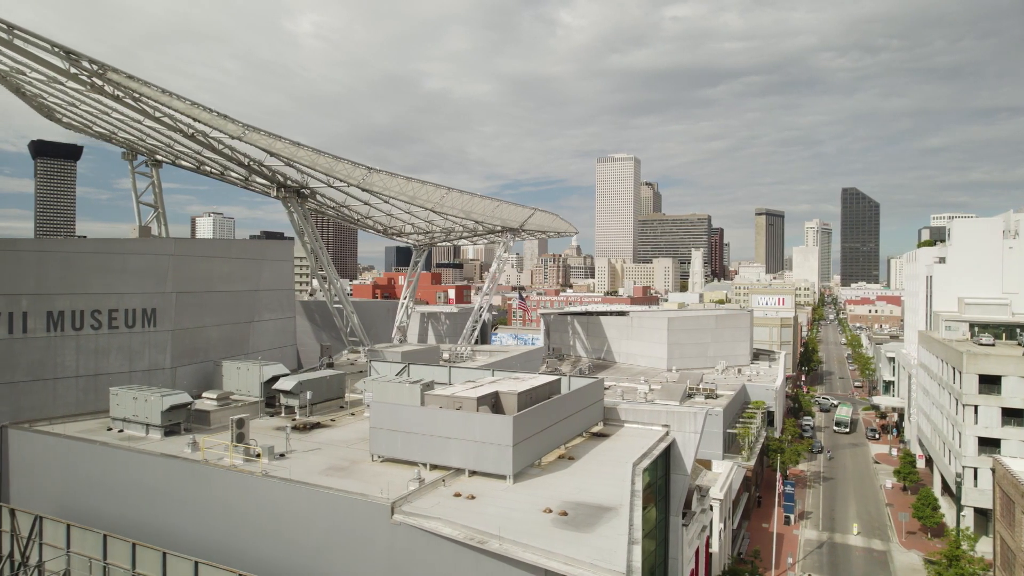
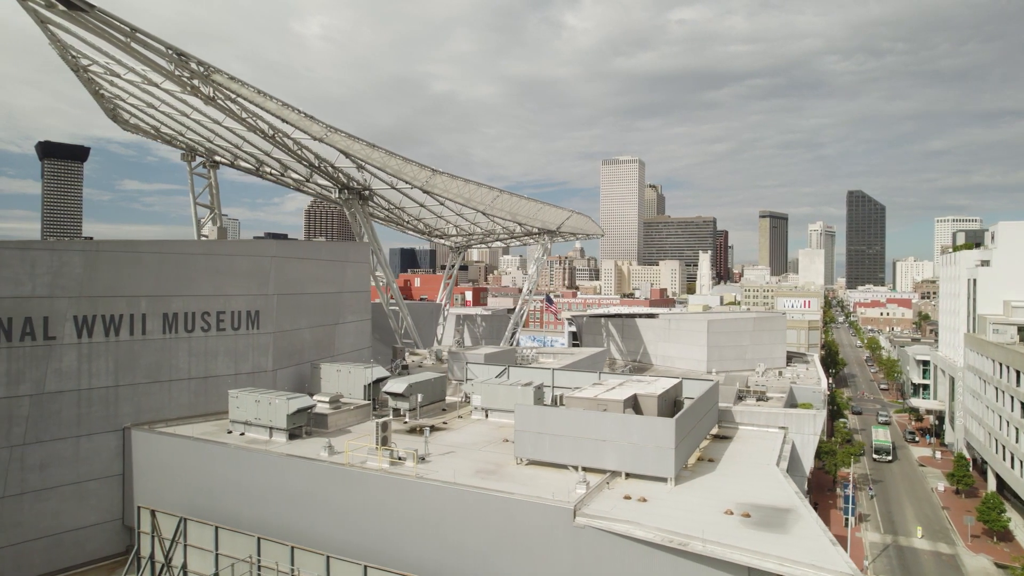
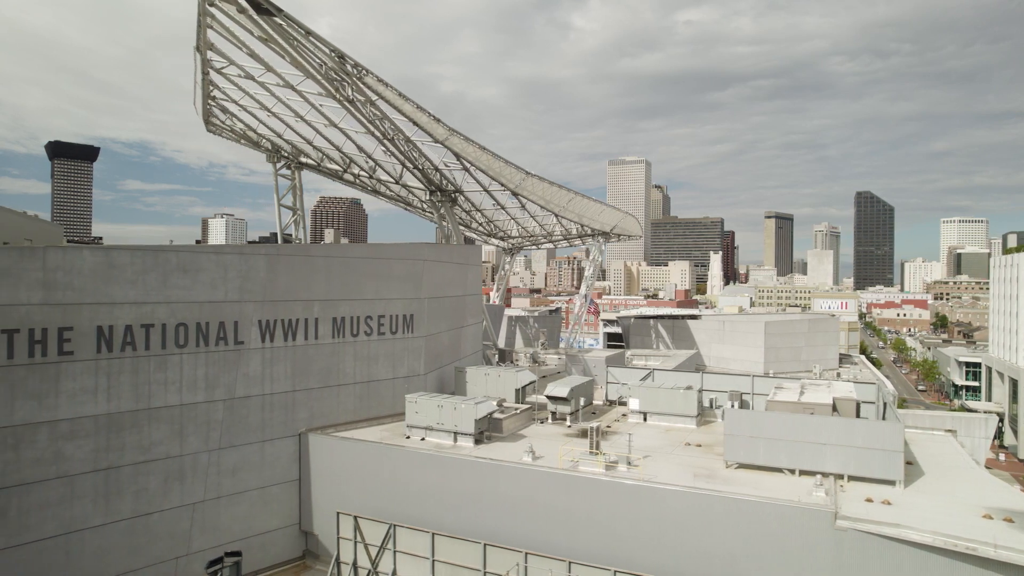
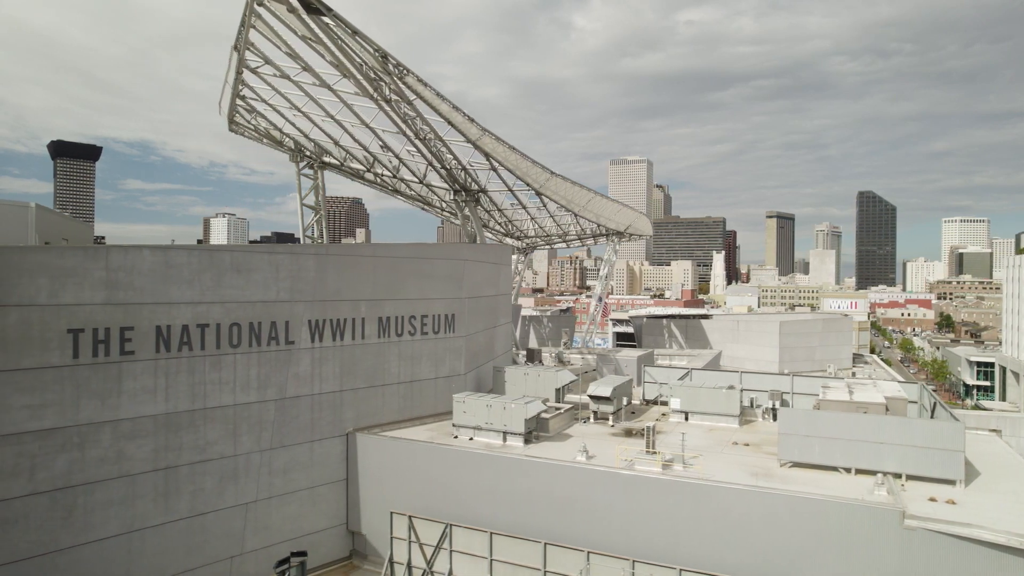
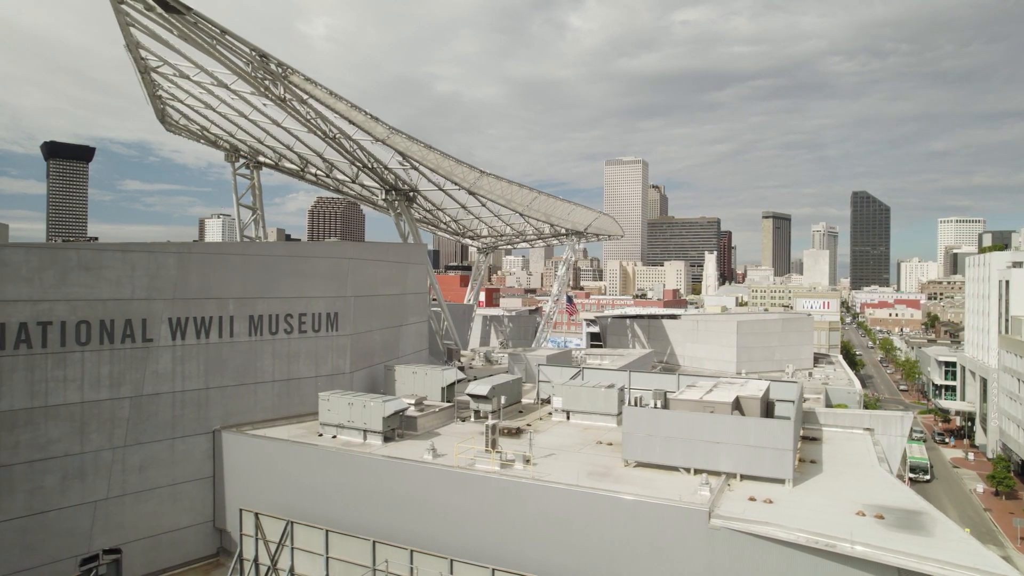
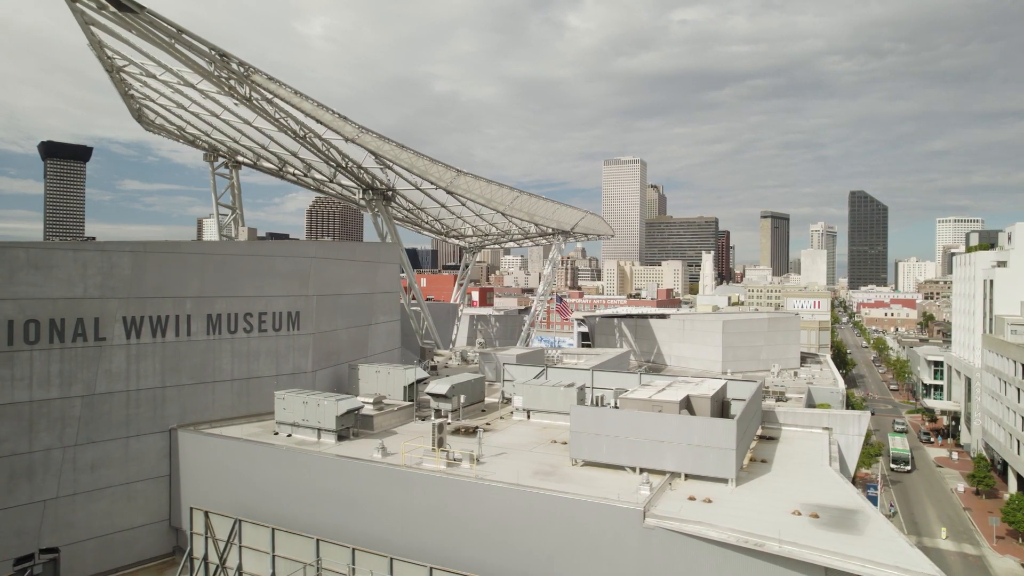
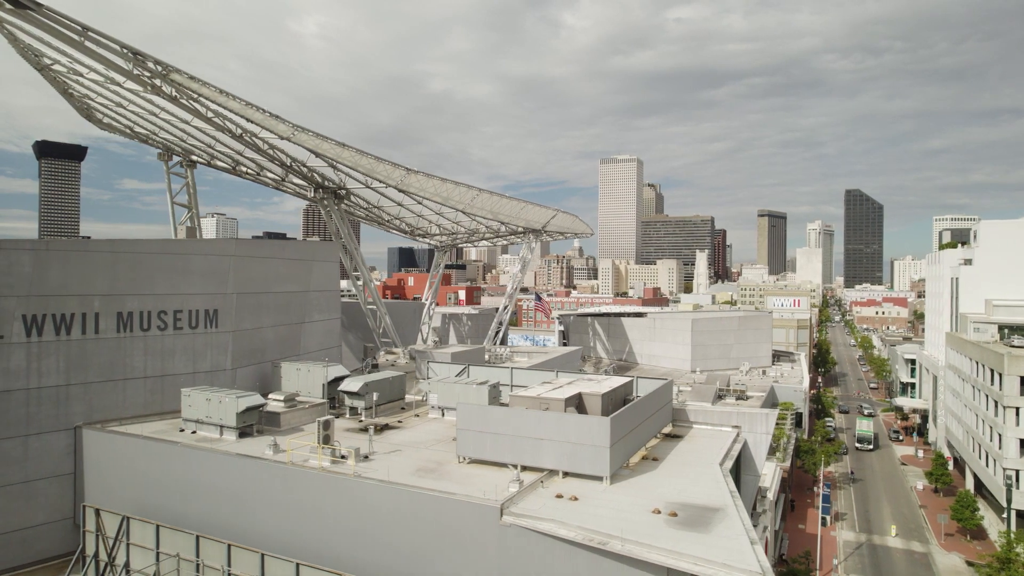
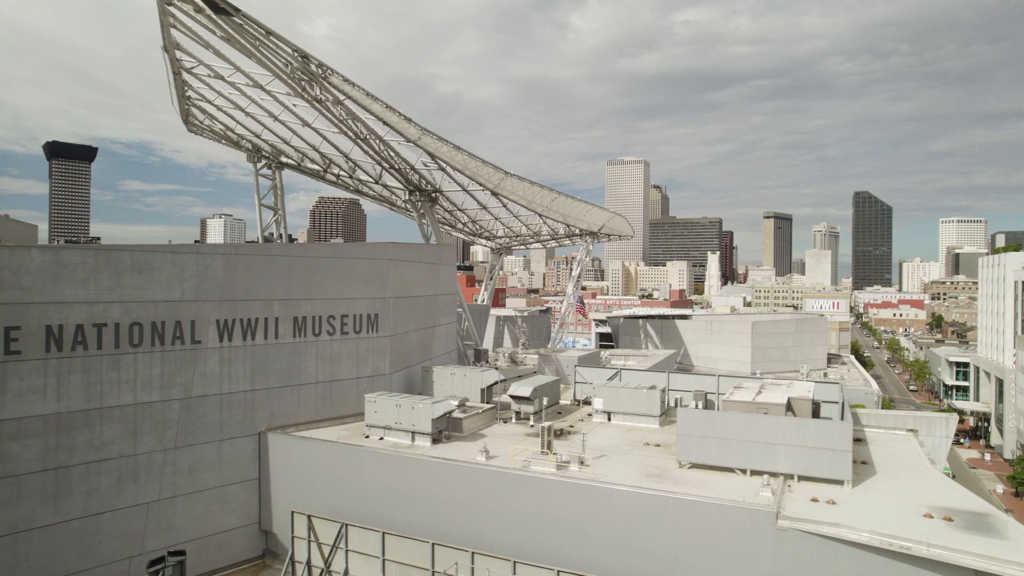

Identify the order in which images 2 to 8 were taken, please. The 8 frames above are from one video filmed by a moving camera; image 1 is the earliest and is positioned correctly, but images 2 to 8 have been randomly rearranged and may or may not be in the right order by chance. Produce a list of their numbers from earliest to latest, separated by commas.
7, 2, 6, 5, 8, 3, 4
